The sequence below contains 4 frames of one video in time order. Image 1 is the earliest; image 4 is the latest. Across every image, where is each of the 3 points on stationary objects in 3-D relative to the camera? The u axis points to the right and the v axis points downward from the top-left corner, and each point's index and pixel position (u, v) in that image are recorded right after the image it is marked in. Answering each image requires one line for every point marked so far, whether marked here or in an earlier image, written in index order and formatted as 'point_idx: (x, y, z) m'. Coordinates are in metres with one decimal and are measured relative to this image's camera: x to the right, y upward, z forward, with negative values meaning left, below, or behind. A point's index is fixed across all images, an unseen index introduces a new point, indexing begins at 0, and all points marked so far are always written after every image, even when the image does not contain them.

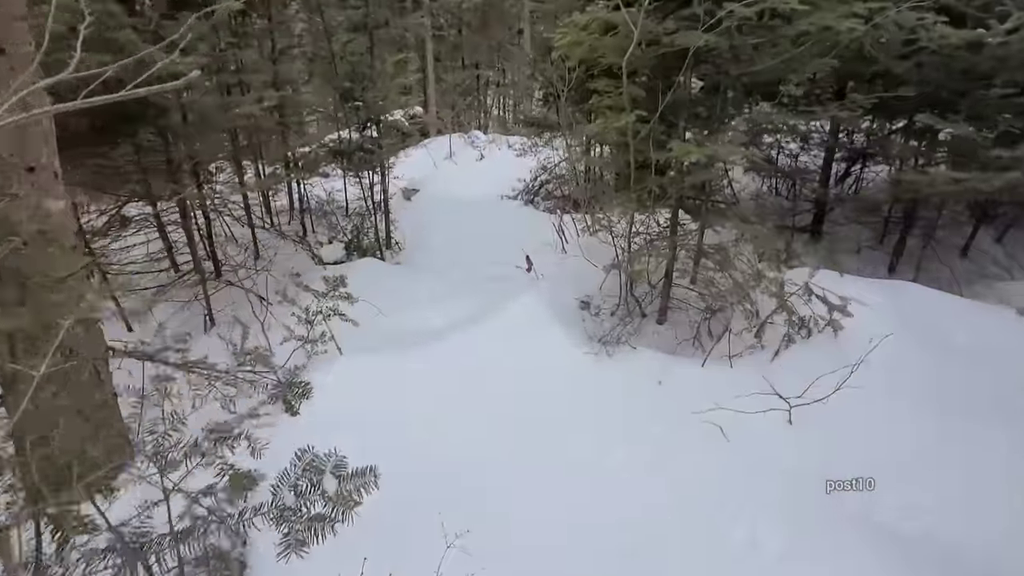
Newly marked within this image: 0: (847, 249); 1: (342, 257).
0: (+4.8, +0.6, +7.1) m
1: (-2.4, +0.4, +7.1) m
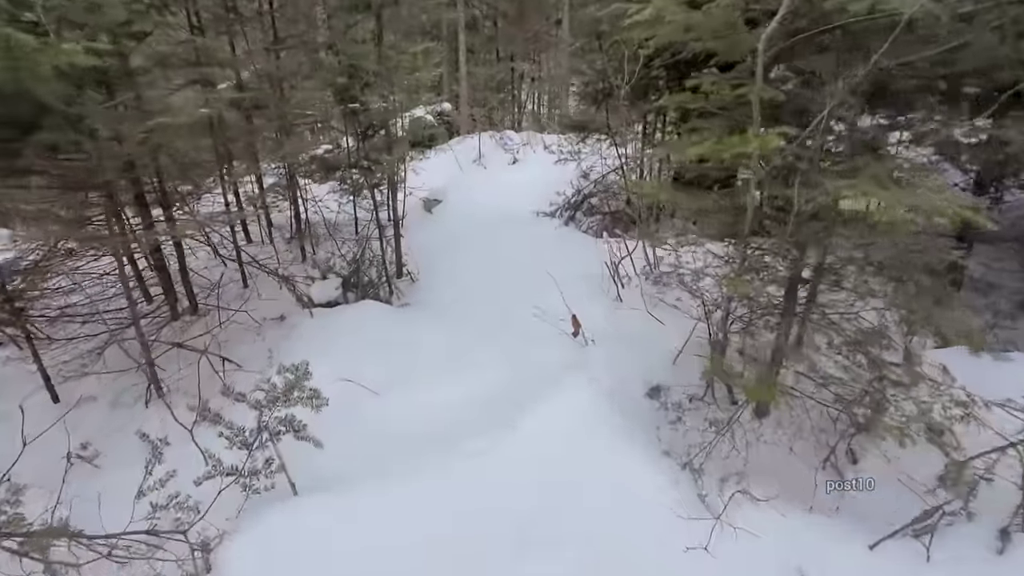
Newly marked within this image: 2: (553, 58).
0: (+5.2, -0.2, +5.2) m
1: (-2.0, -0.1, +5.7) m
2: (+1.6, +9.2, +19.7) m
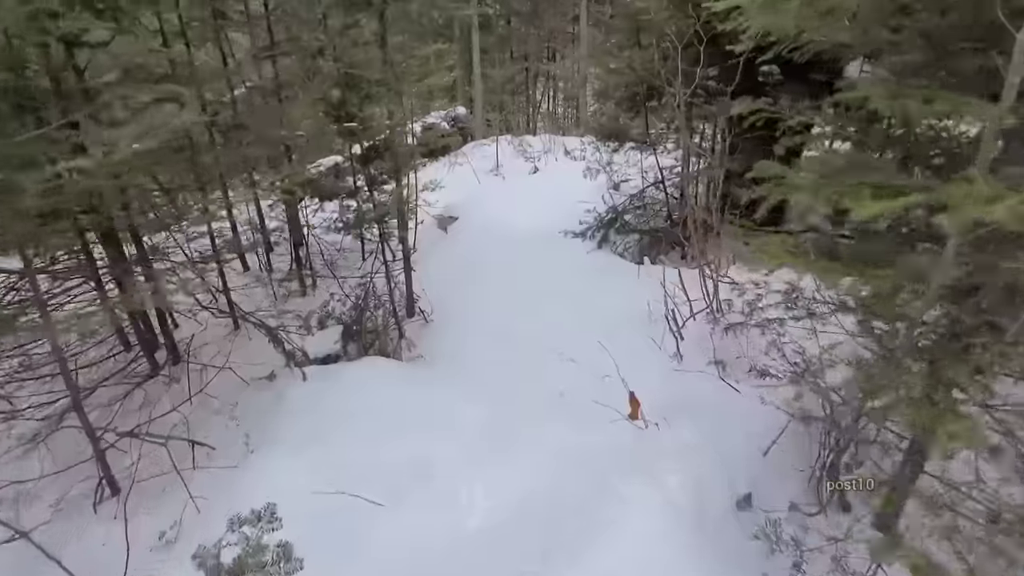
0: (+5.5, -0.6, +4.1) m
1: (-1.7, -0.6, +4.8) m
2: (+2.2, +8.7, +18.7) m
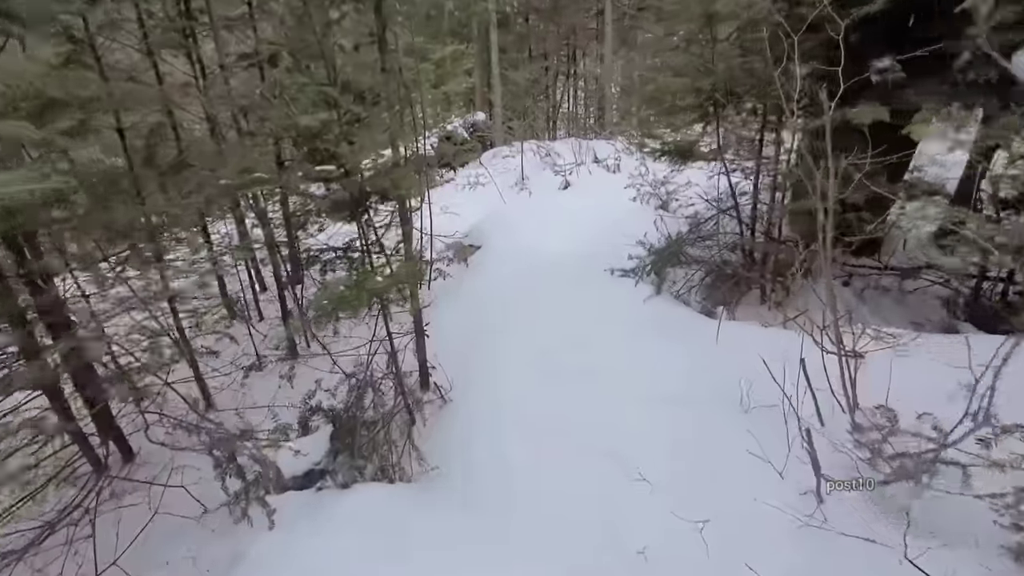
0: (+5.8, -1.2, +2.5) m
1: (-1.4, -1.3, +3.5) m
2: (+3.0, +8.2, +17.2) m
